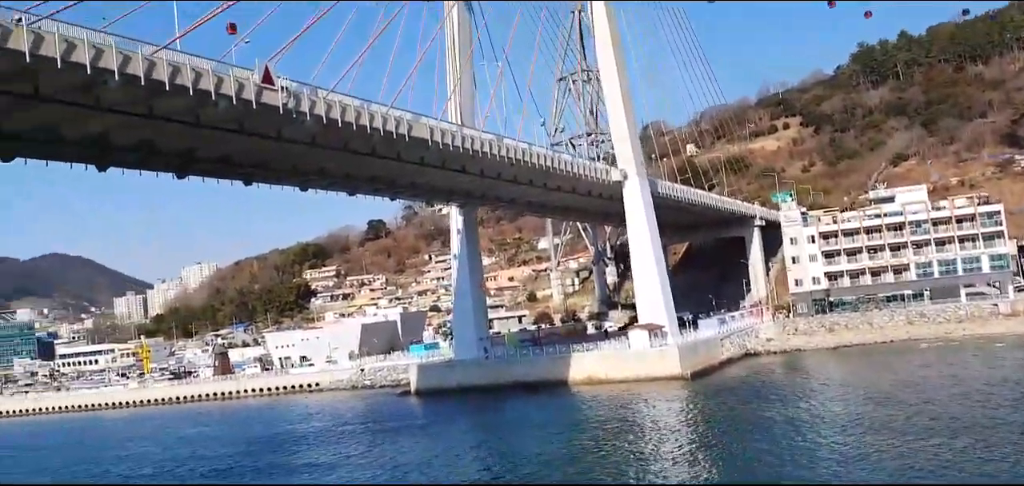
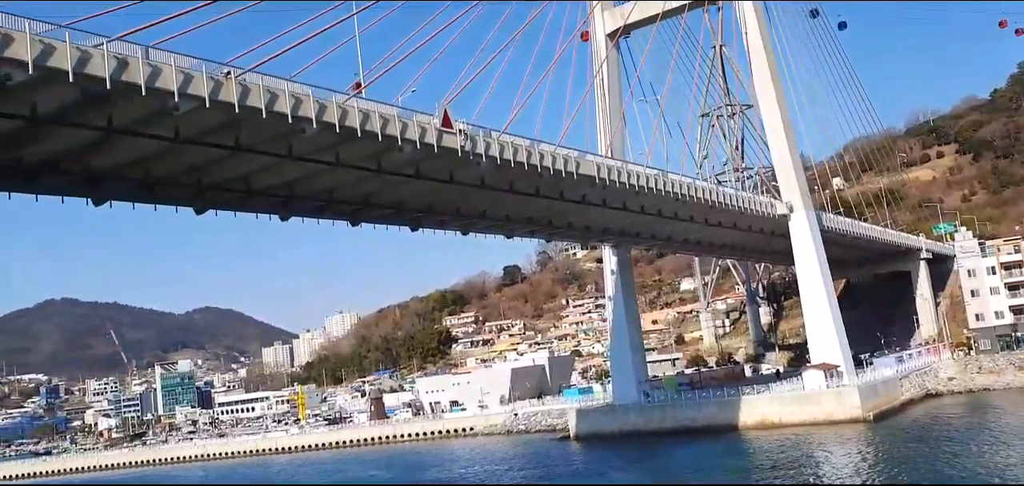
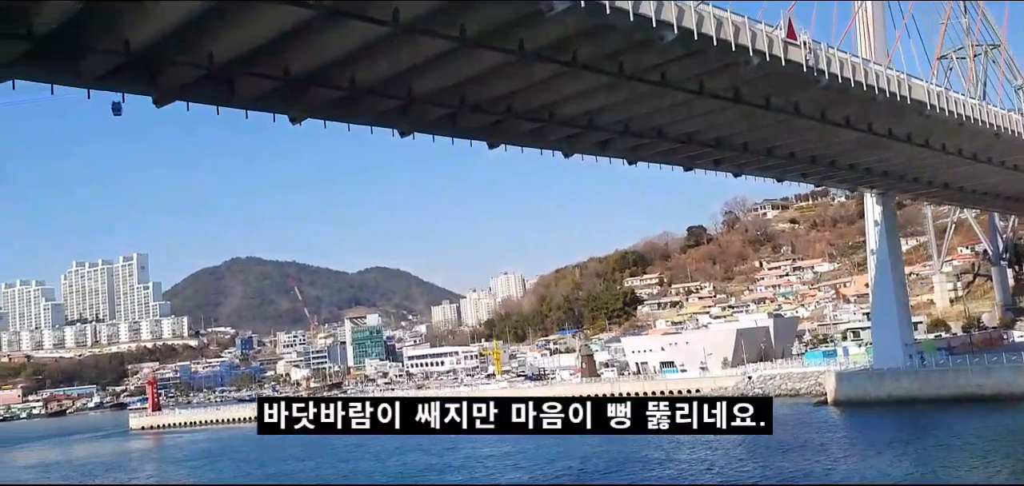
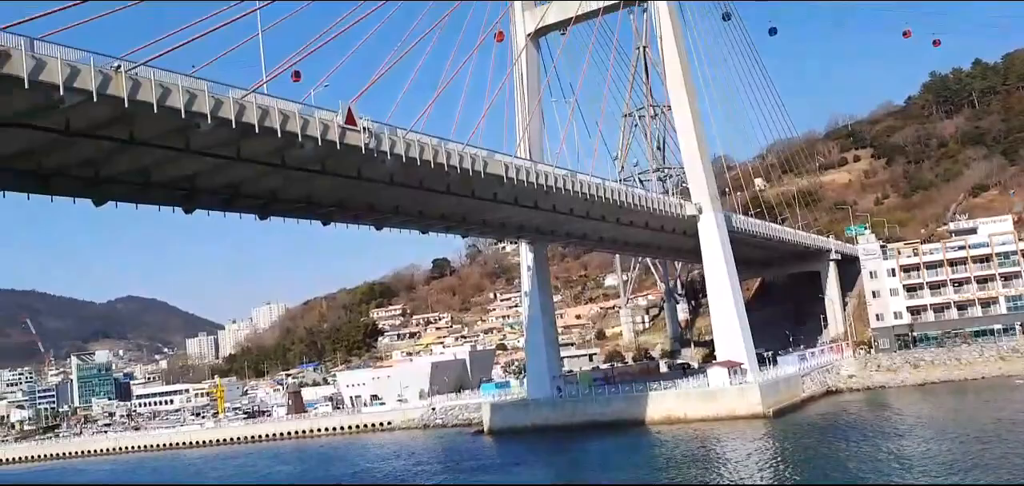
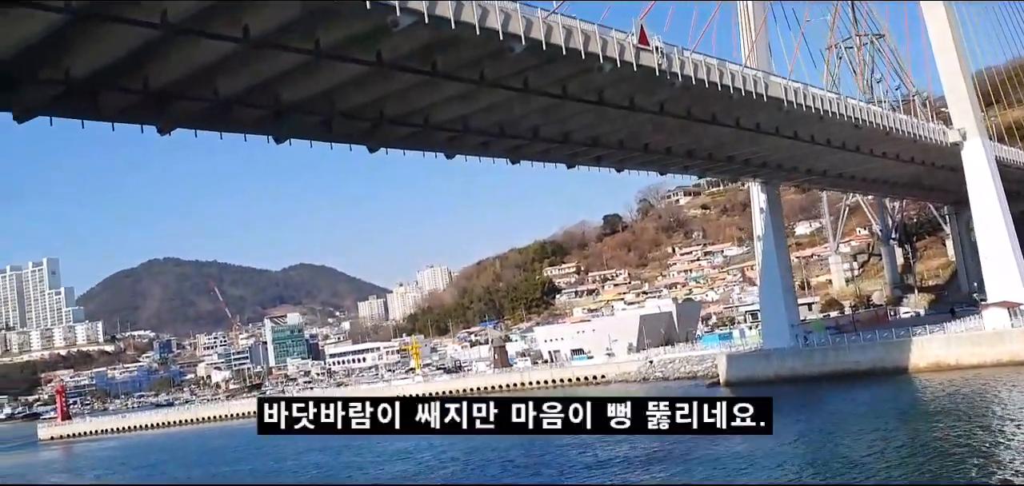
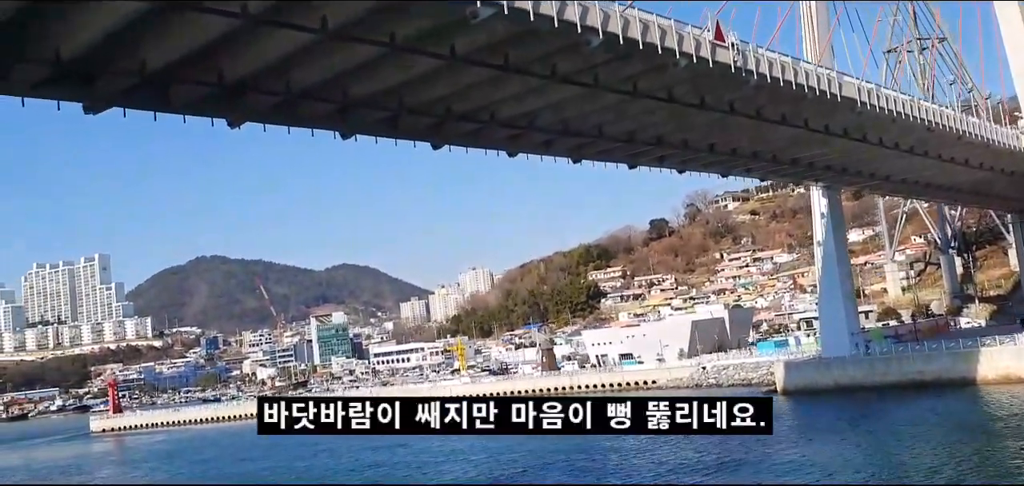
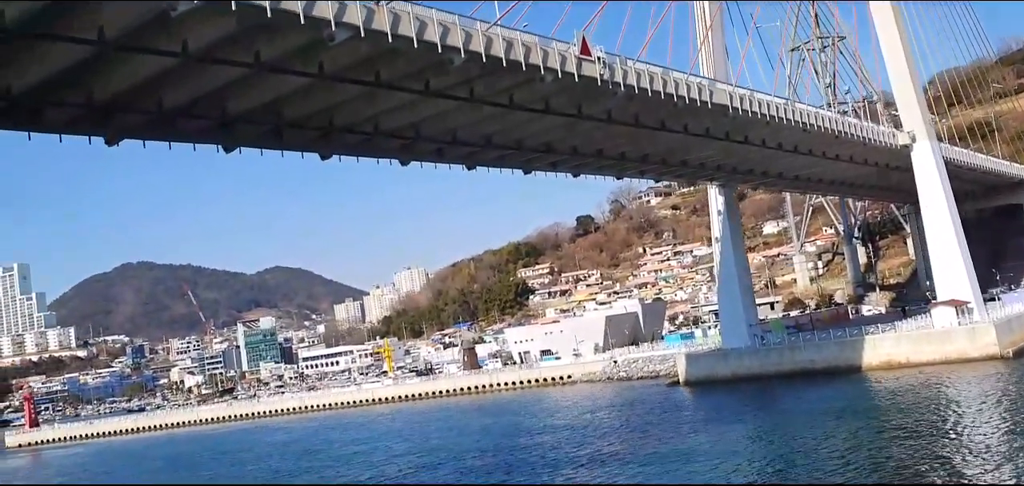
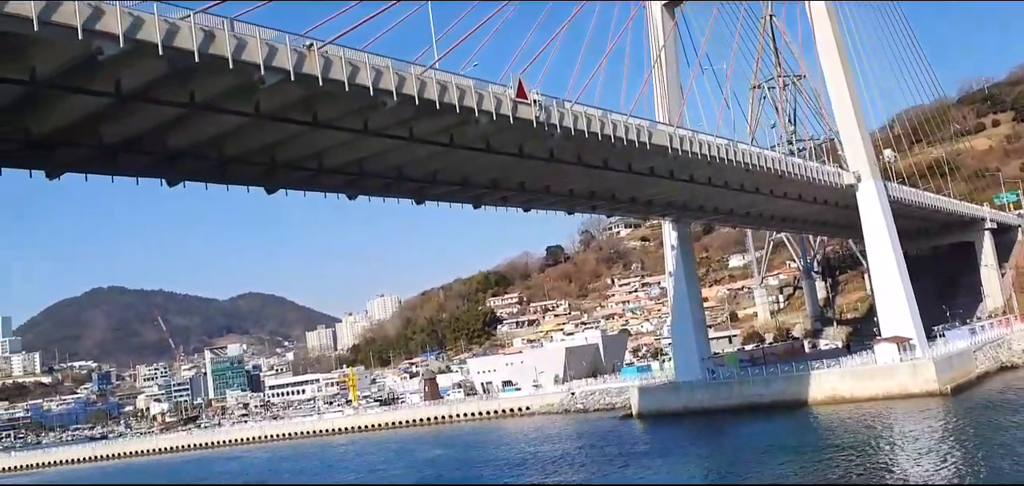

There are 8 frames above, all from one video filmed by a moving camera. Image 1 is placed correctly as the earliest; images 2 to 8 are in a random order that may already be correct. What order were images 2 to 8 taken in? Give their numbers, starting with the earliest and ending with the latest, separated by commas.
4, 2, 8, 7, 5, 6, 3
